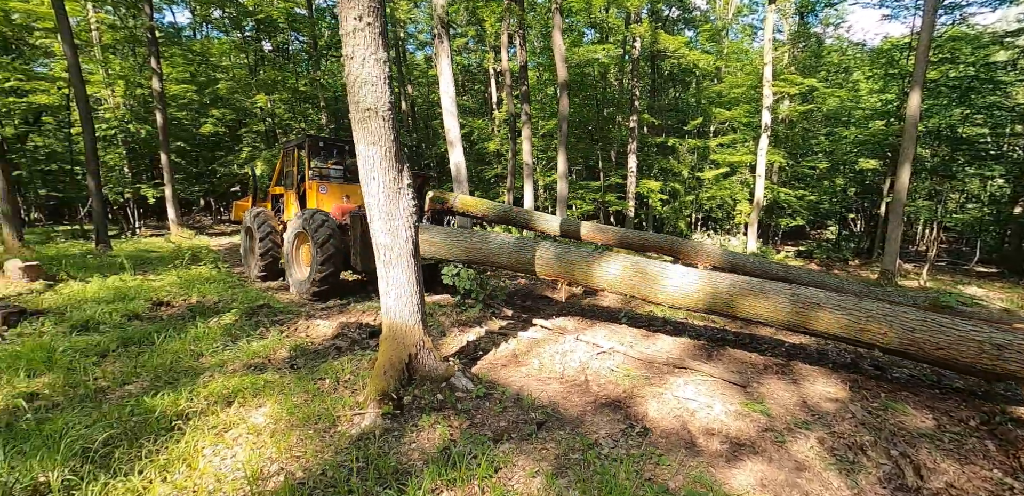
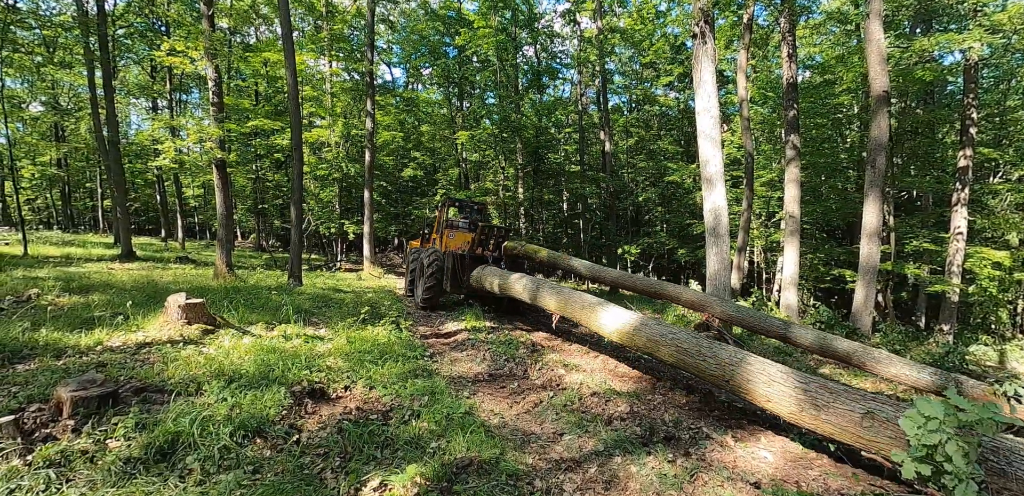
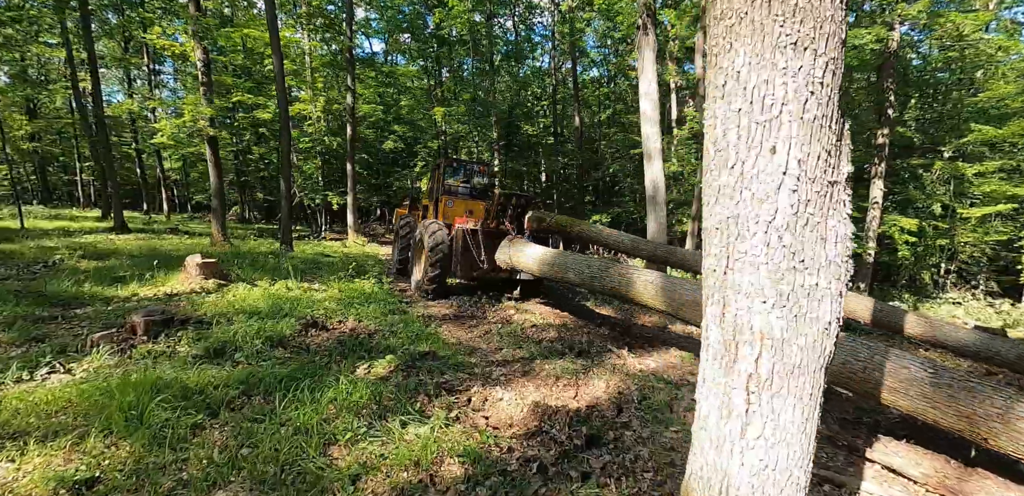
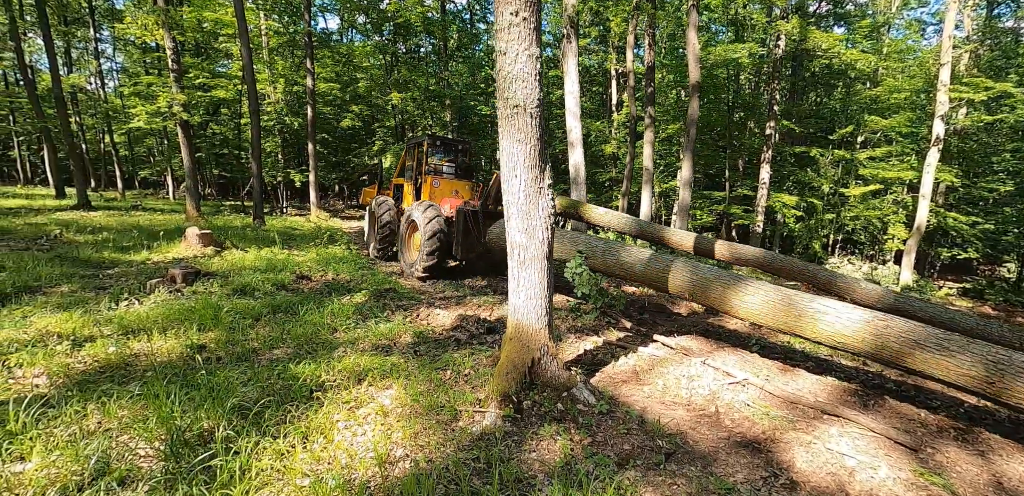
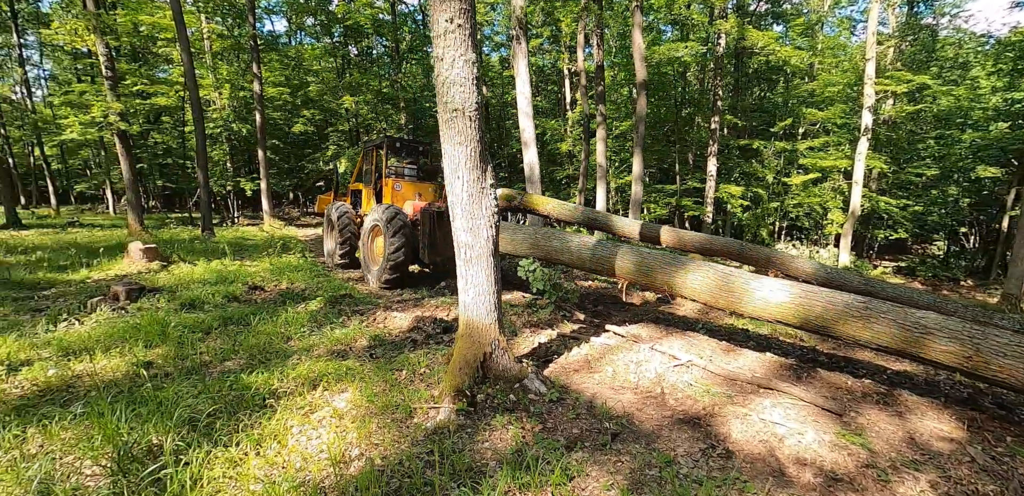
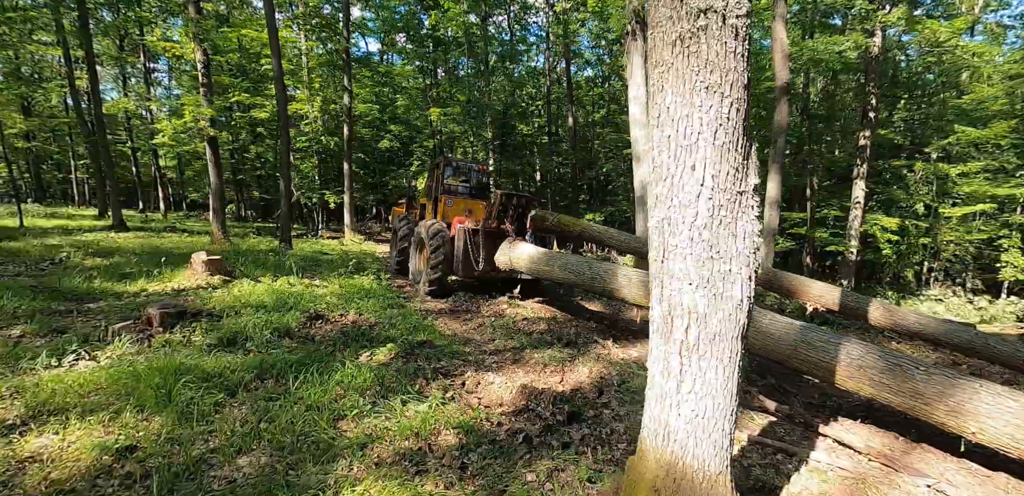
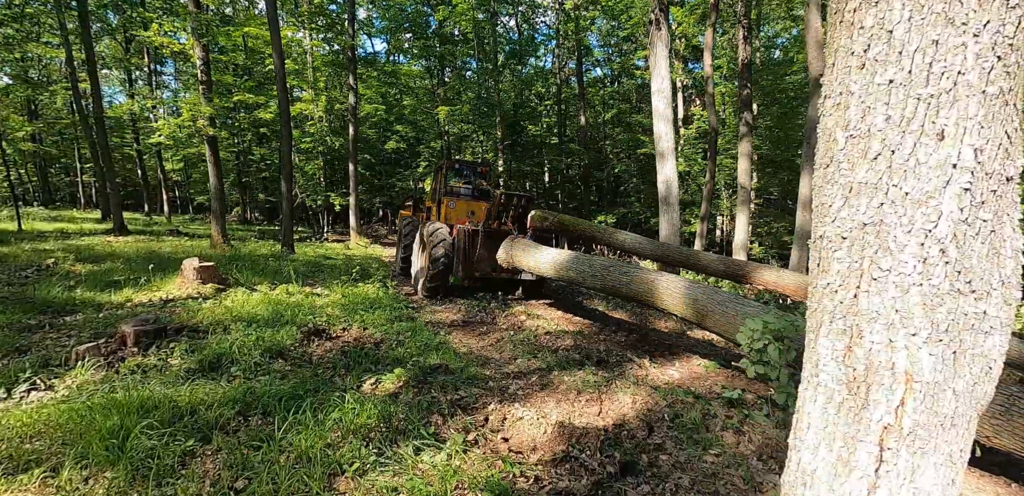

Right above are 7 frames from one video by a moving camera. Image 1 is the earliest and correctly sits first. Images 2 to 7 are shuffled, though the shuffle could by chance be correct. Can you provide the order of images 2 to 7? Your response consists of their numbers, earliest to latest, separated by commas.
5, 4, 6, 3, 7, 2
